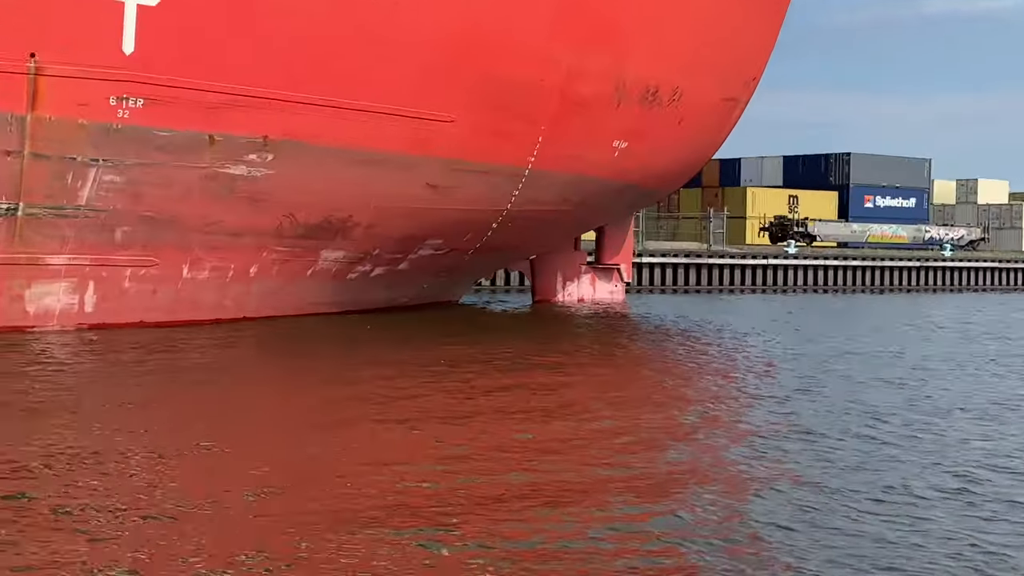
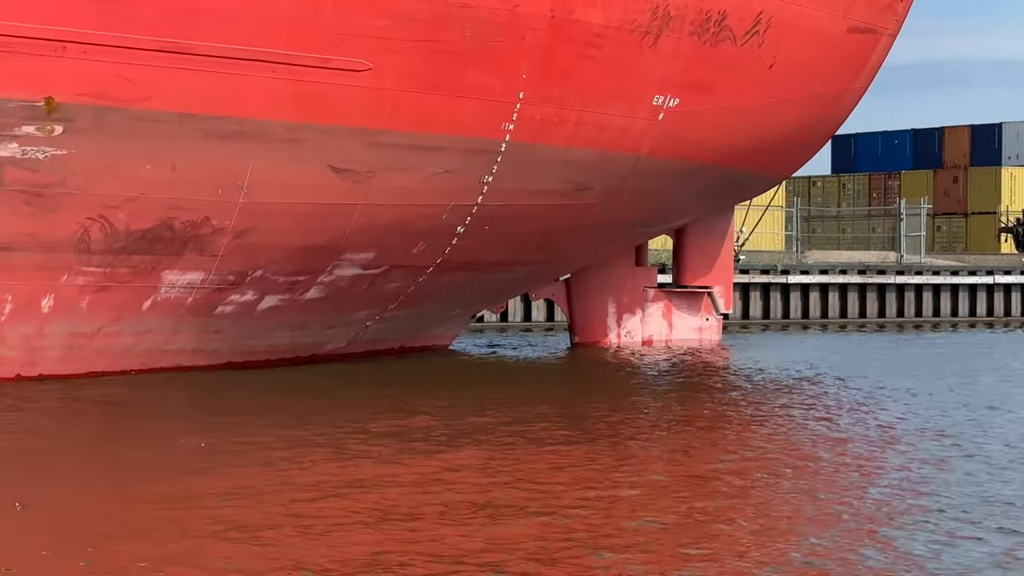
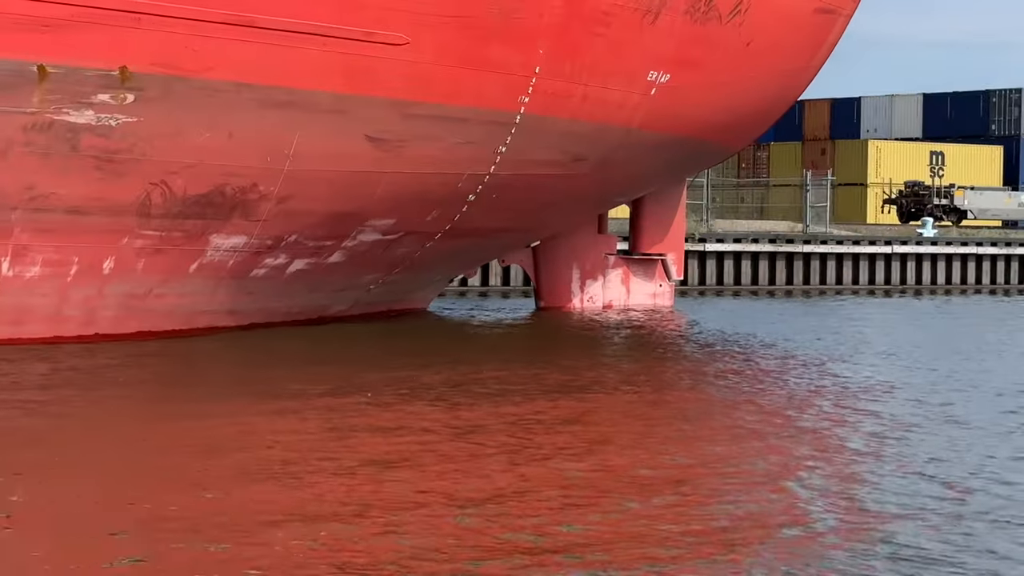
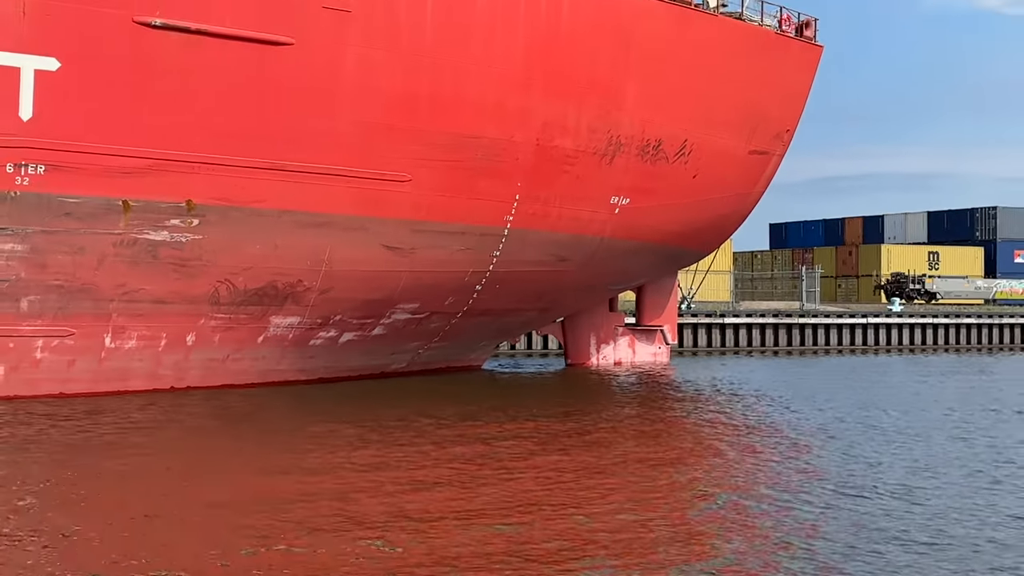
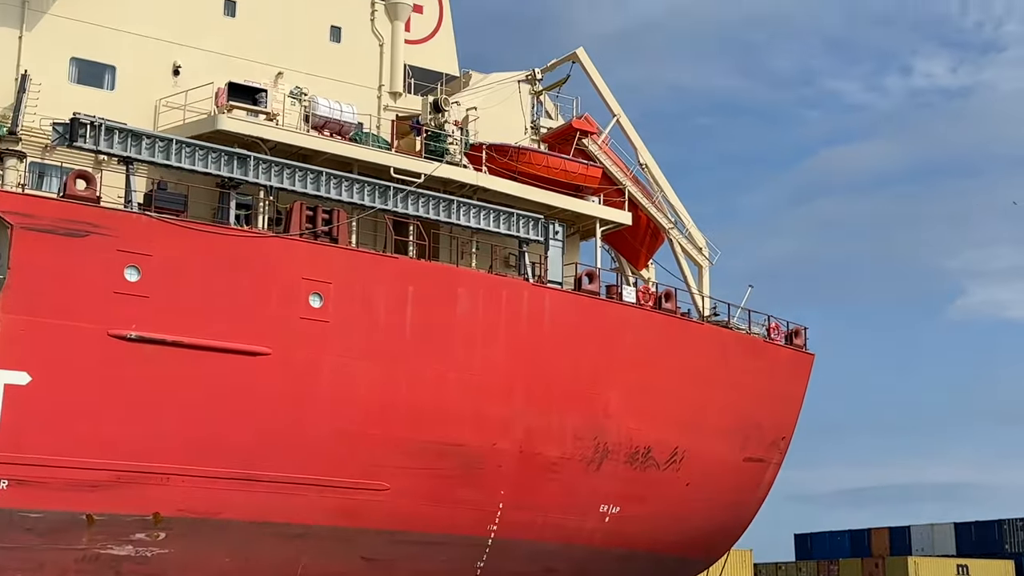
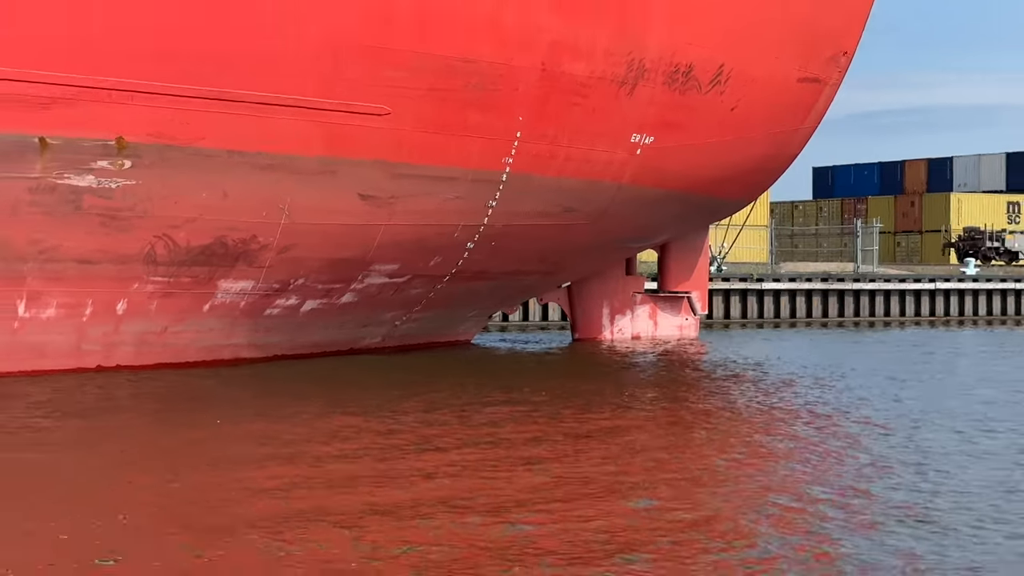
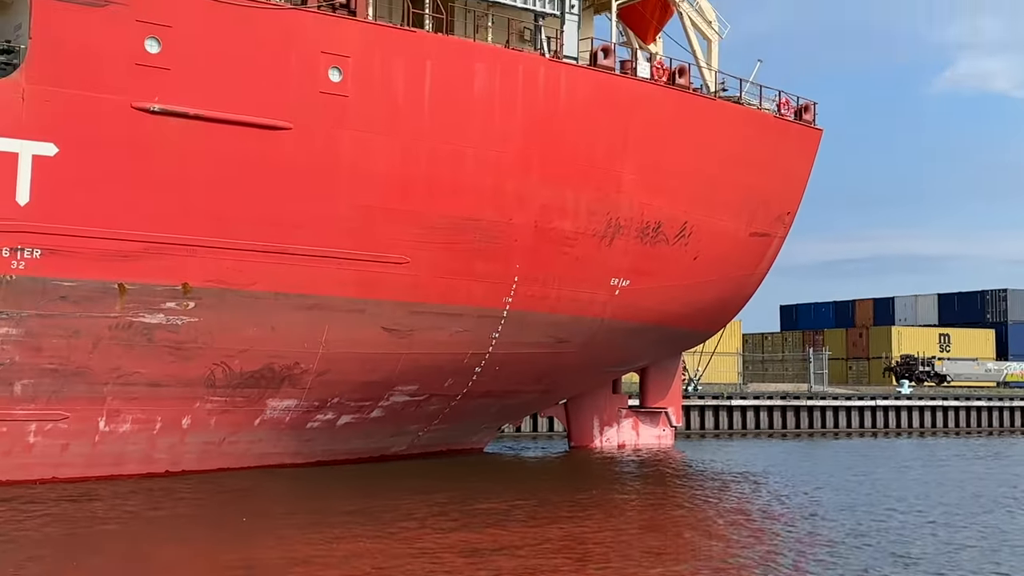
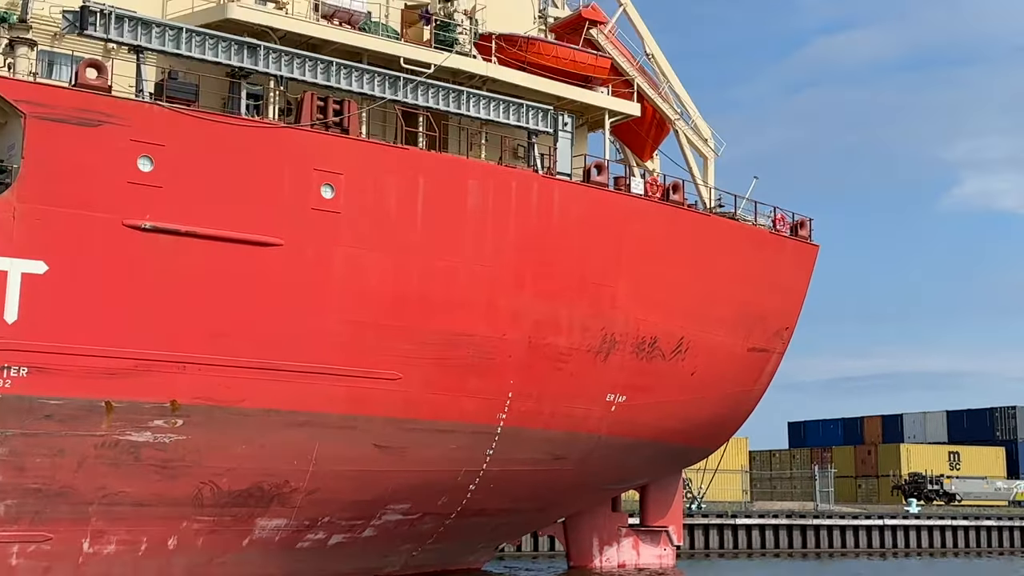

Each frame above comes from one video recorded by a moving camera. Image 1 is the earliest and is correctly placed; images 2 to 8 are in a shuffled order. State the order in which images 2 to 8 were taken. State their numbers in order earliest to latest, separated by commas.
3, 2, 6, 4, 7, 8, 5
